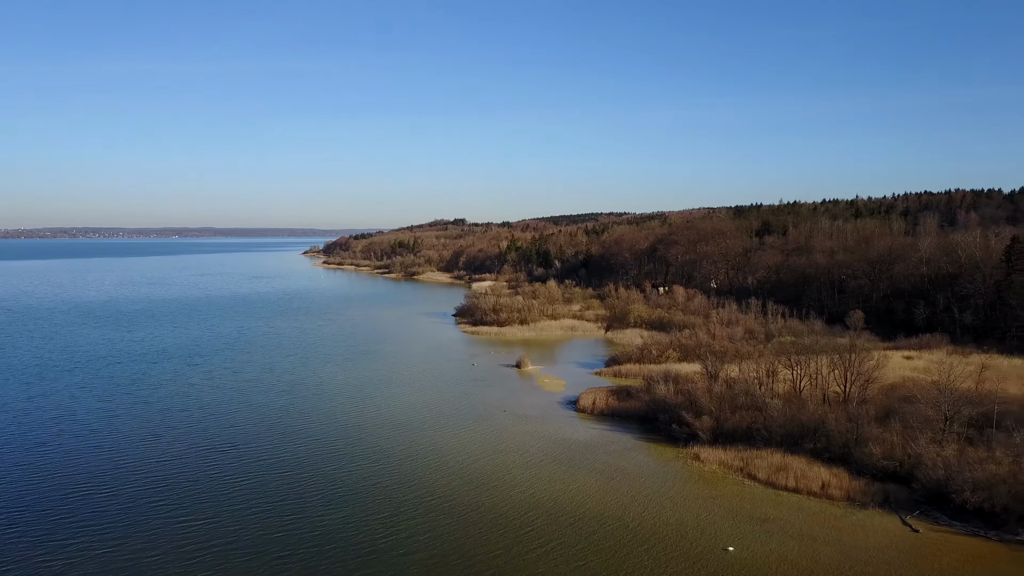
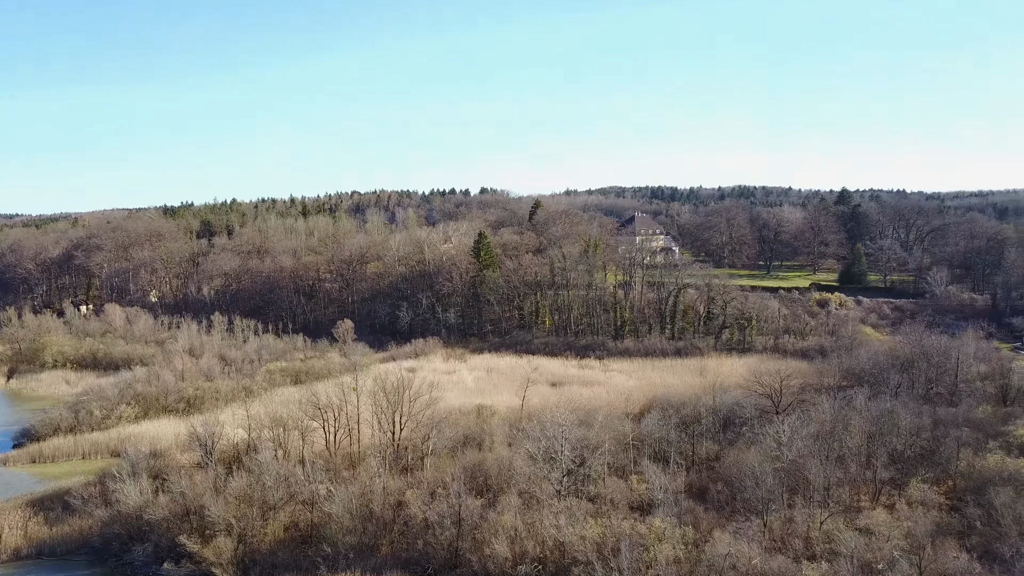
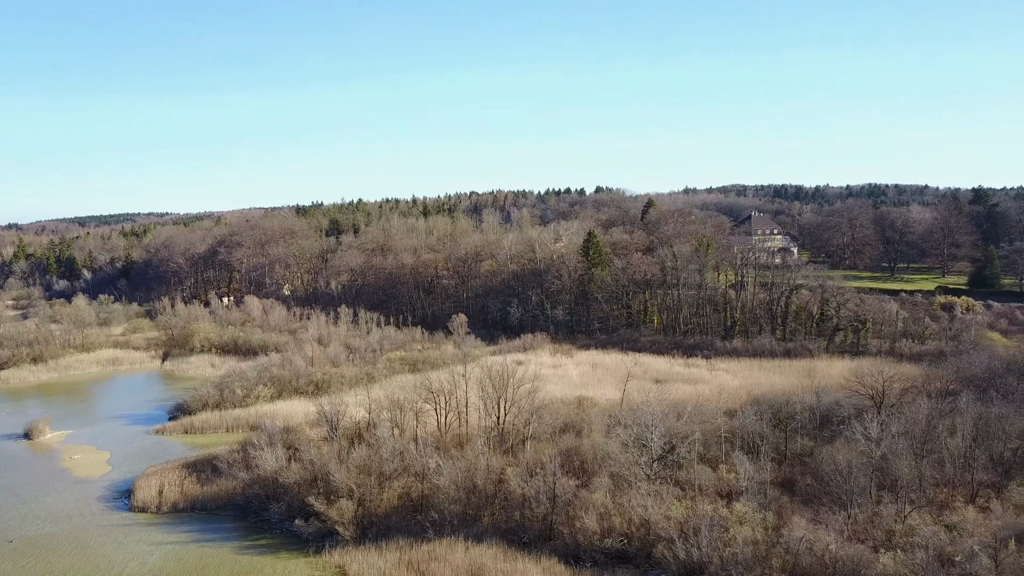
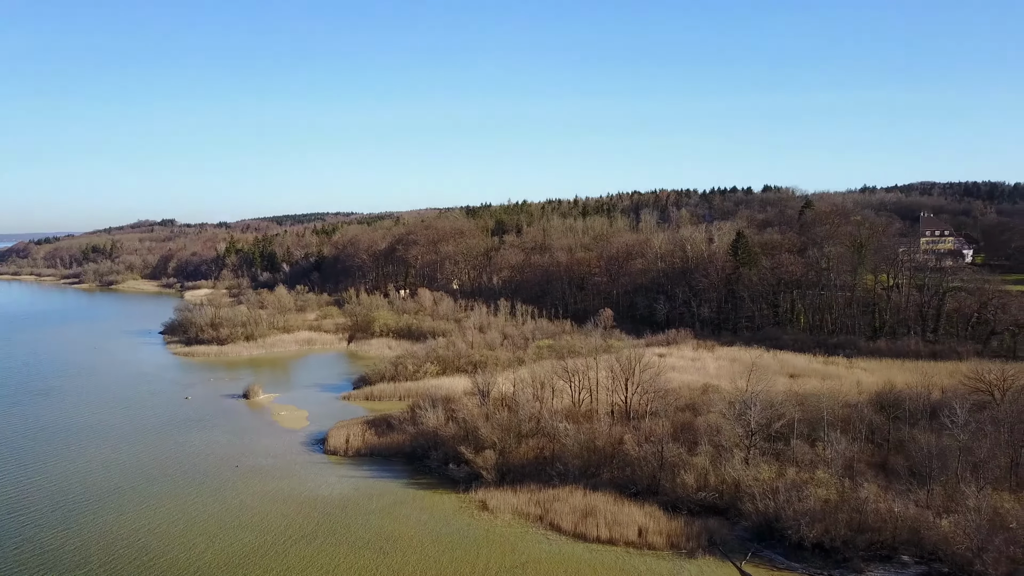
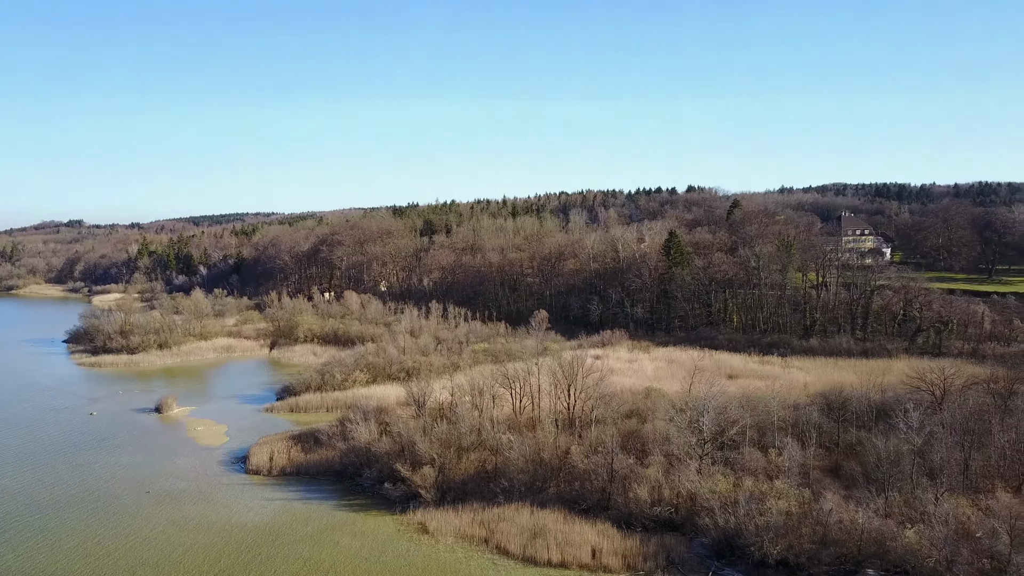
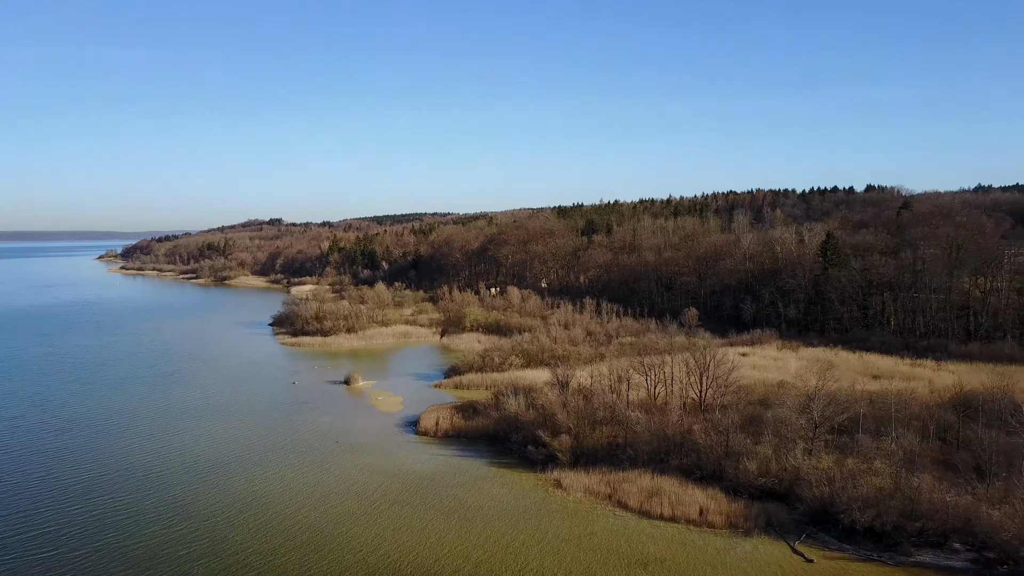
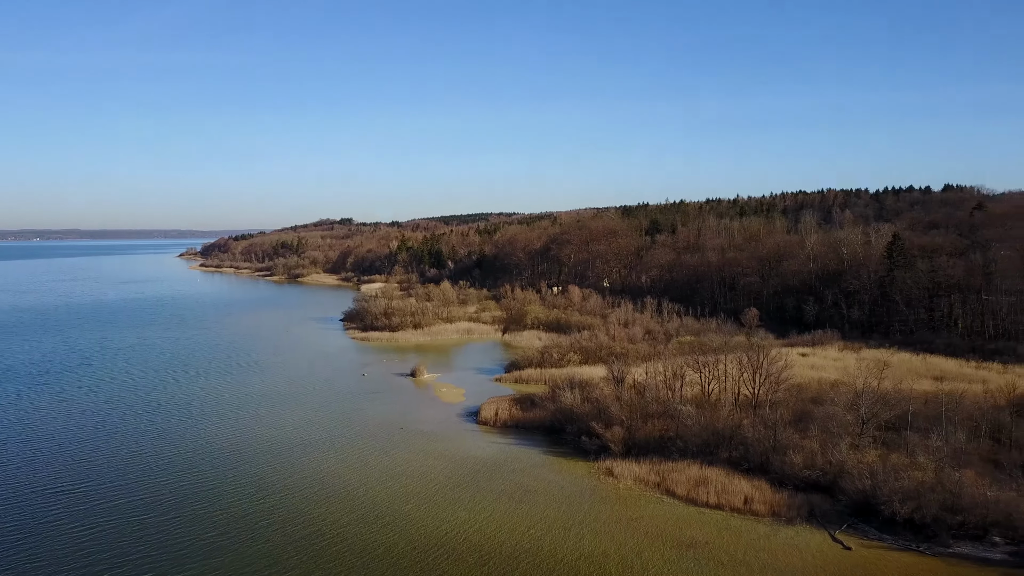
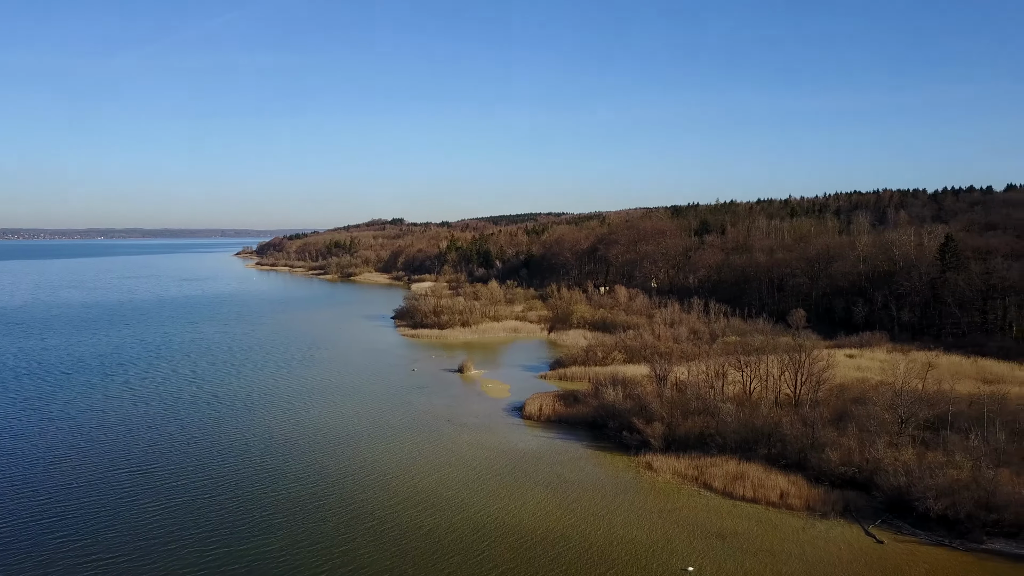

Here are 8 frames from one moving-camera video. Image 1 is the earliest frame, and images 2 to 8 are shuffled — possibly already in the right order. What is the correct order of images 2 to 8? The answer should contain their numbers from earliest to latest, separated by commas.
8, 7, 6, 4, 5, 3, 2
